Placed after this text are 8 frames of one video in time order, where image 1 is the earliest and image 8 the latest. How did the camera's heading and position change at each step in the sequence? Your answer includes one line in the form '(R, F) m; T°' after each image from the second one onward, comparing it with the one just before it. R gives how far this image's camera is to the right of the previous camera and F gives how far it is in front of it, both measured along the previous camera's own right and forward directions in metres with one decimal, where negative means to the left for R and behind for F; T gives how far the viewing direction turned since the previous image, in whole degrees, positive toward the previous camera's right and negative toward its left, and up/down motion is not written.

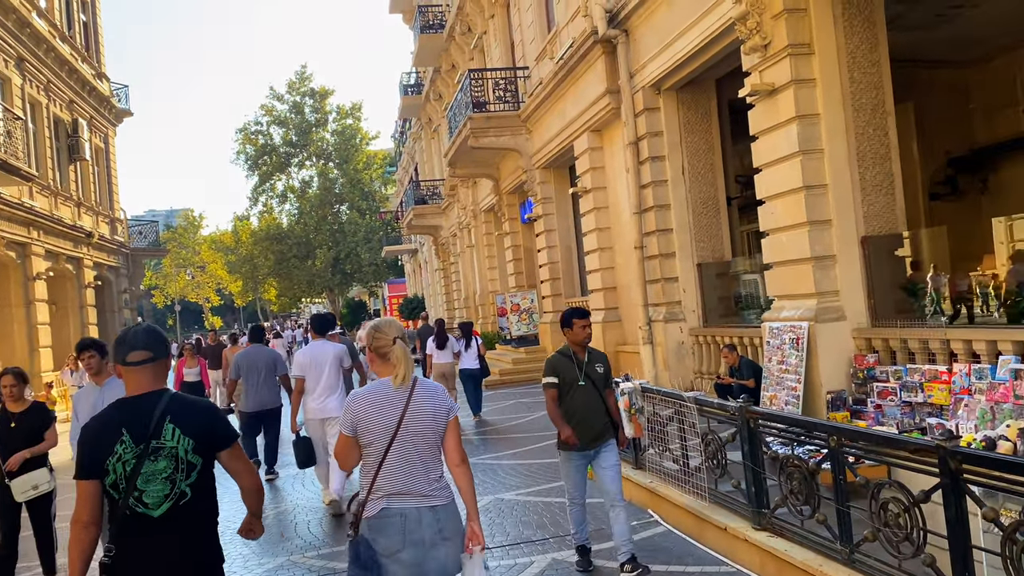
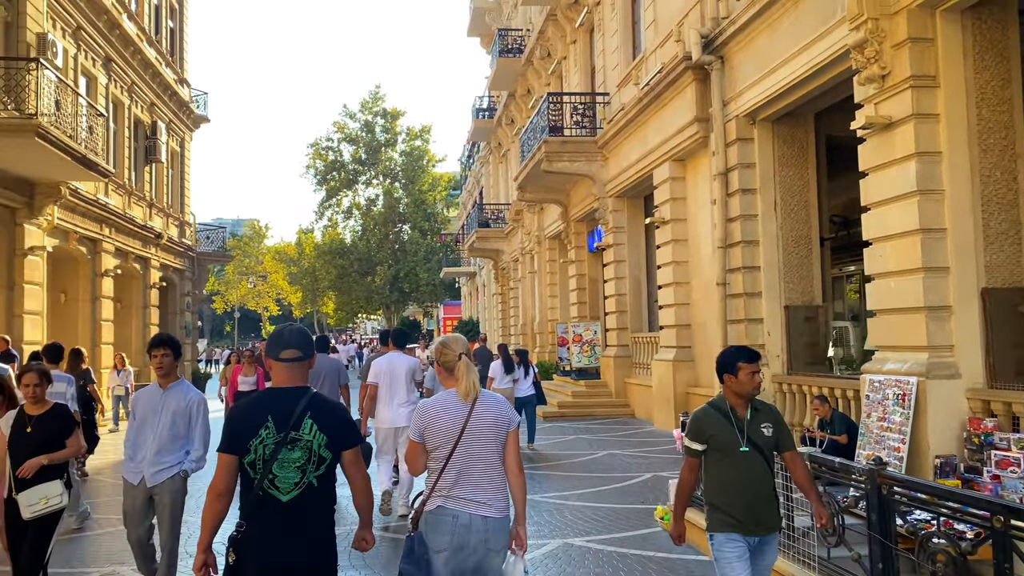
(-0.2, +0.5) m; -4°
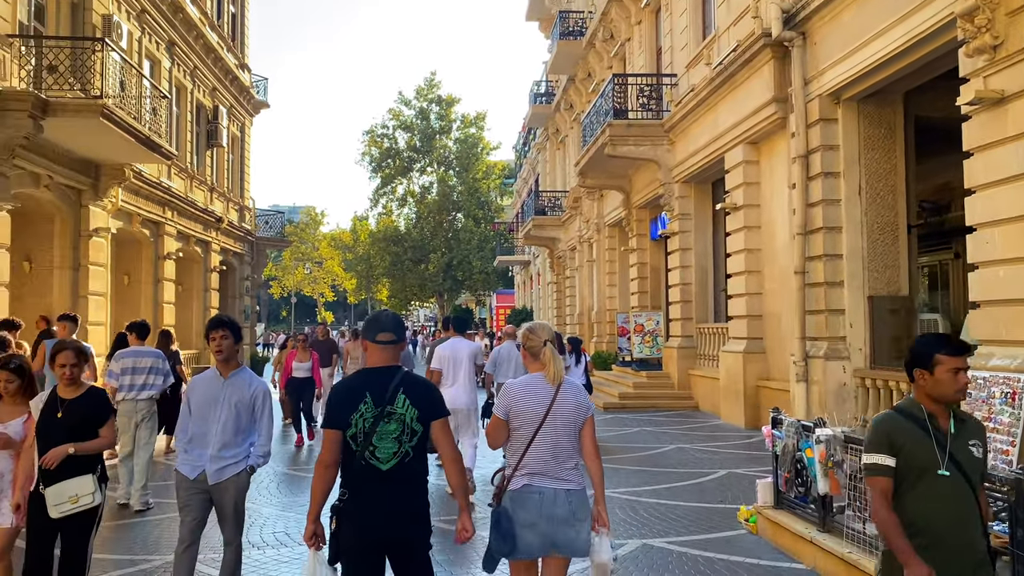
(-0.2, +0.4) m; -3°
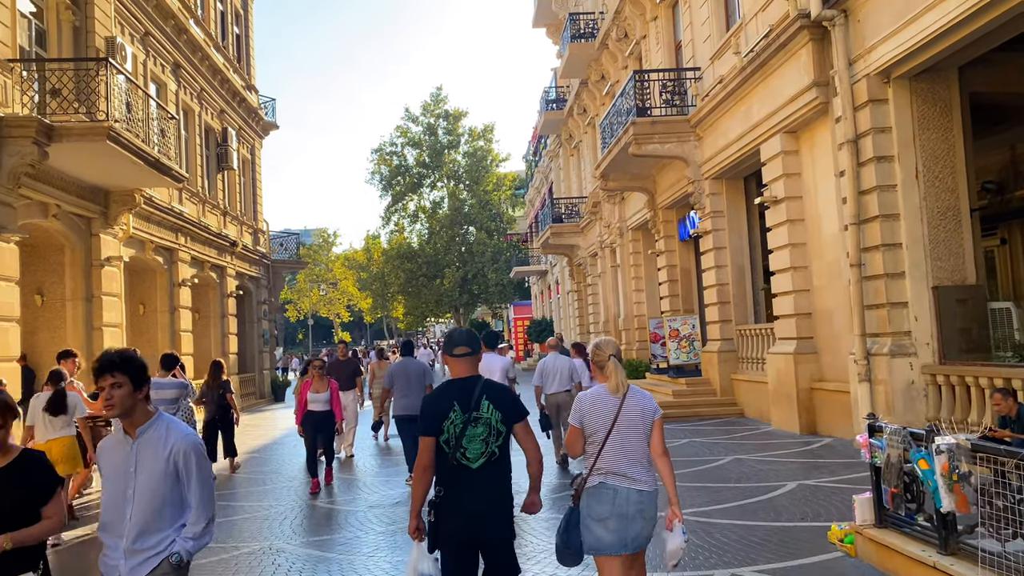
(-0.3, +0.6) m; -1°
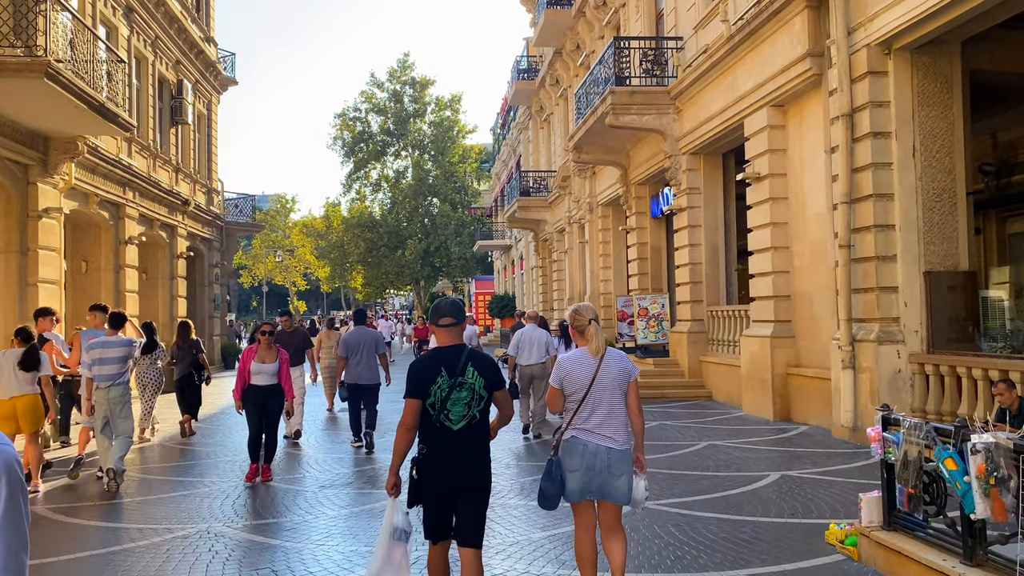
(-0.1, +0.6) m; +3°
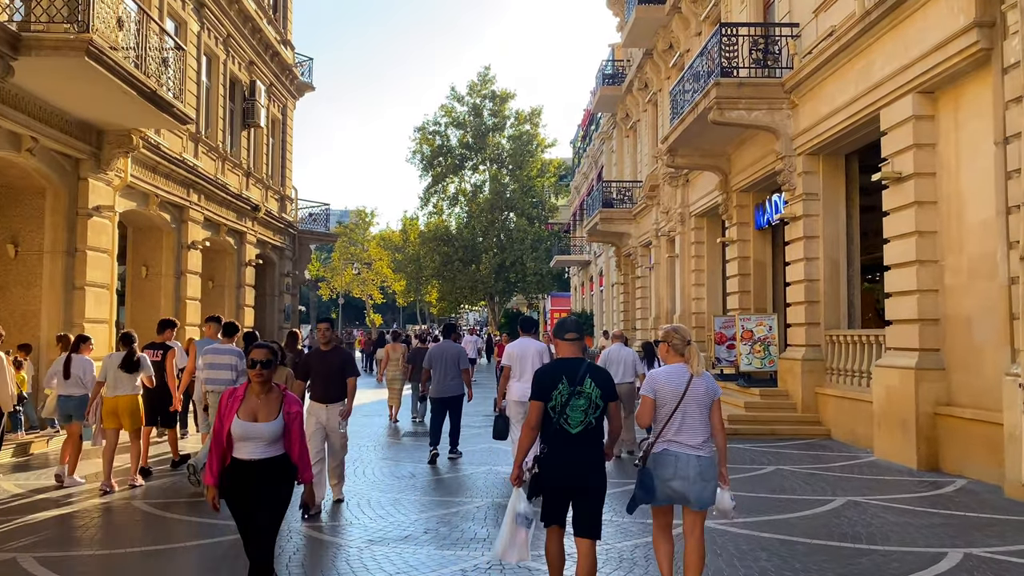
(-0.2, +1.5) m; -5°
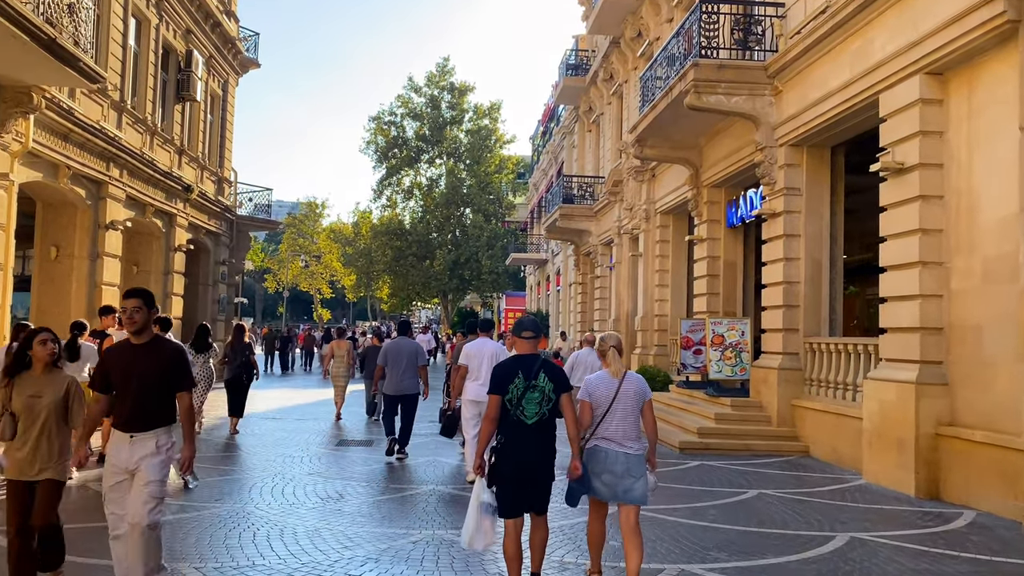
(0.0, +1.3) m; +3°
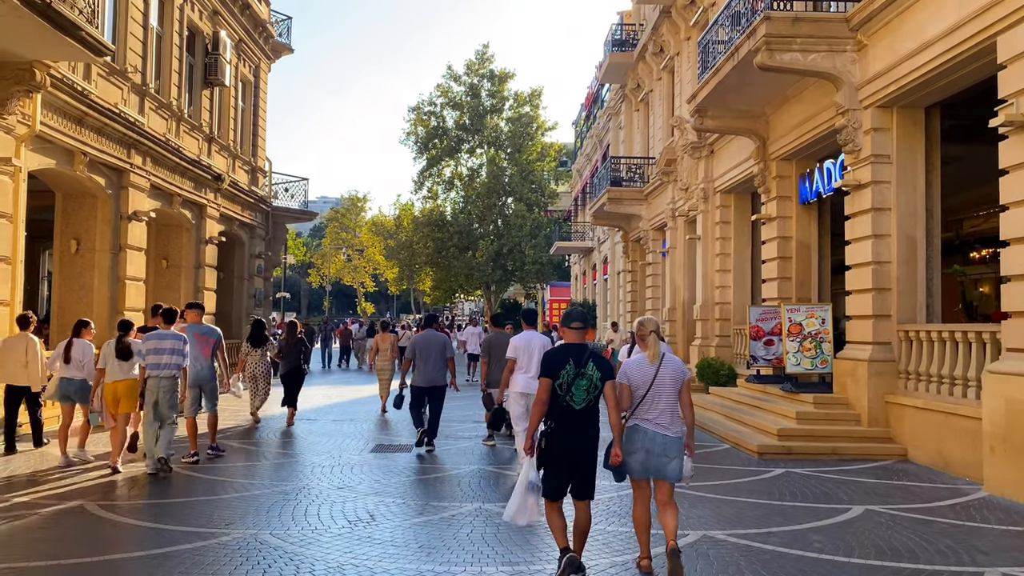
(-0.1, +1.2) m; -3°
